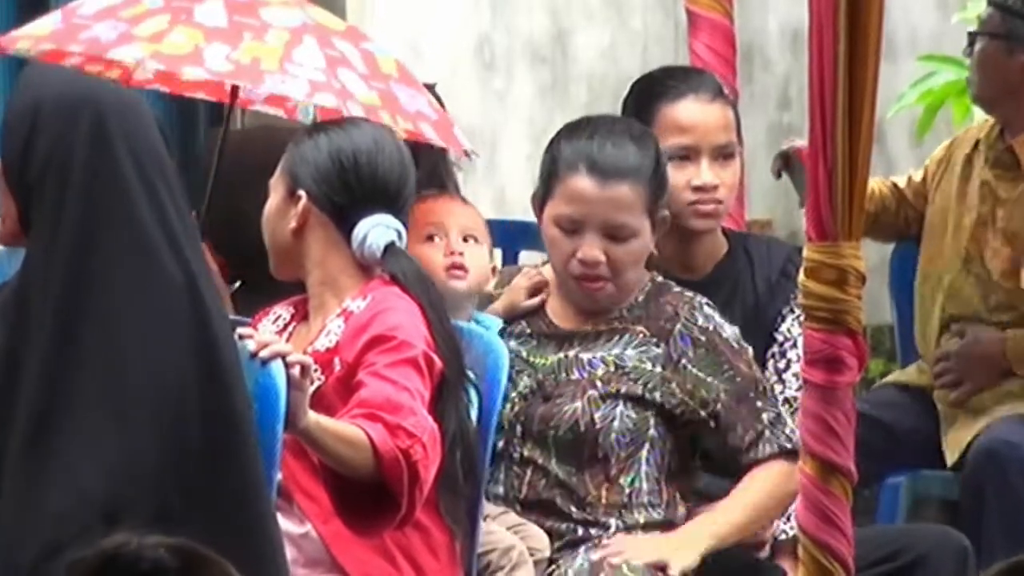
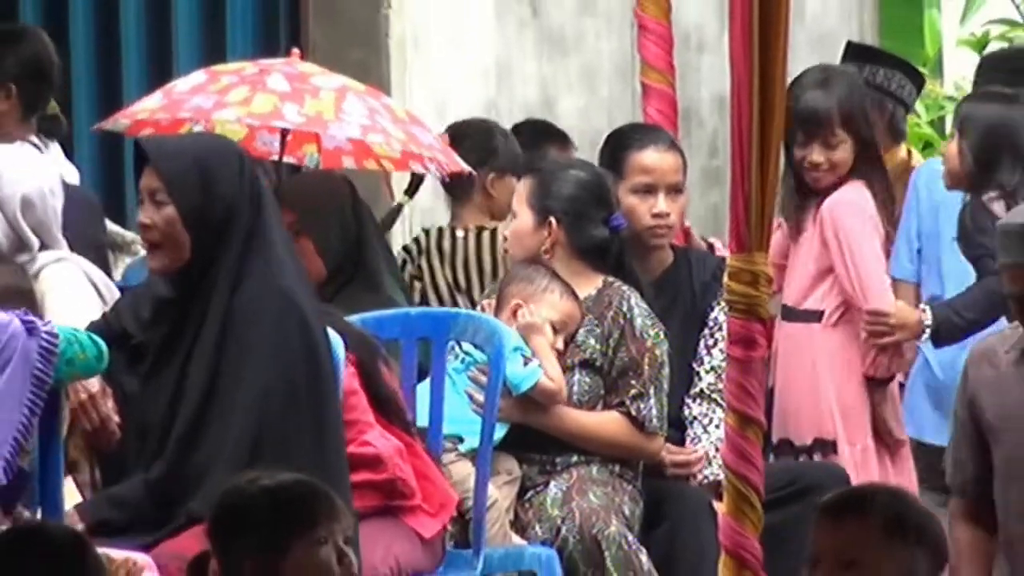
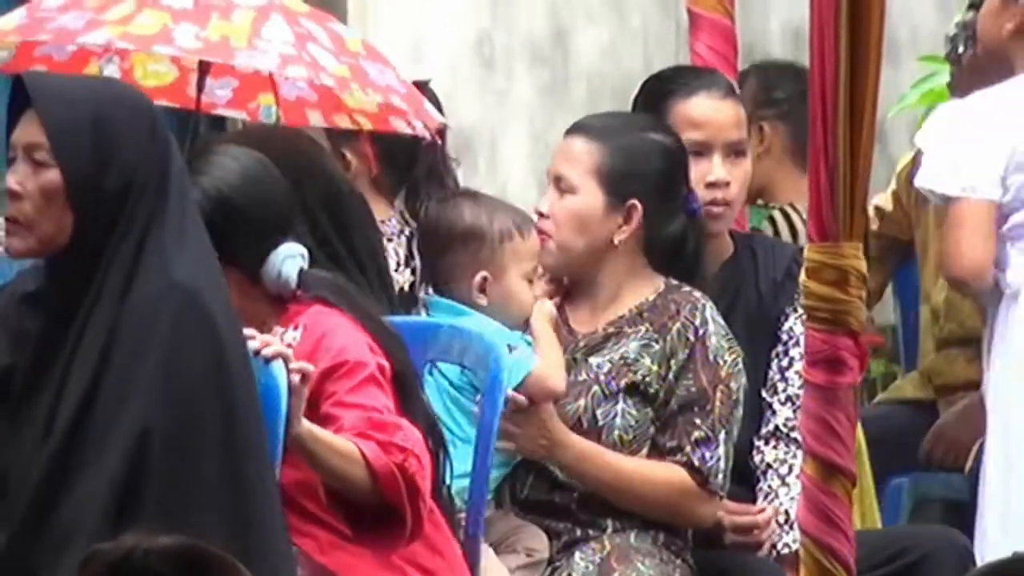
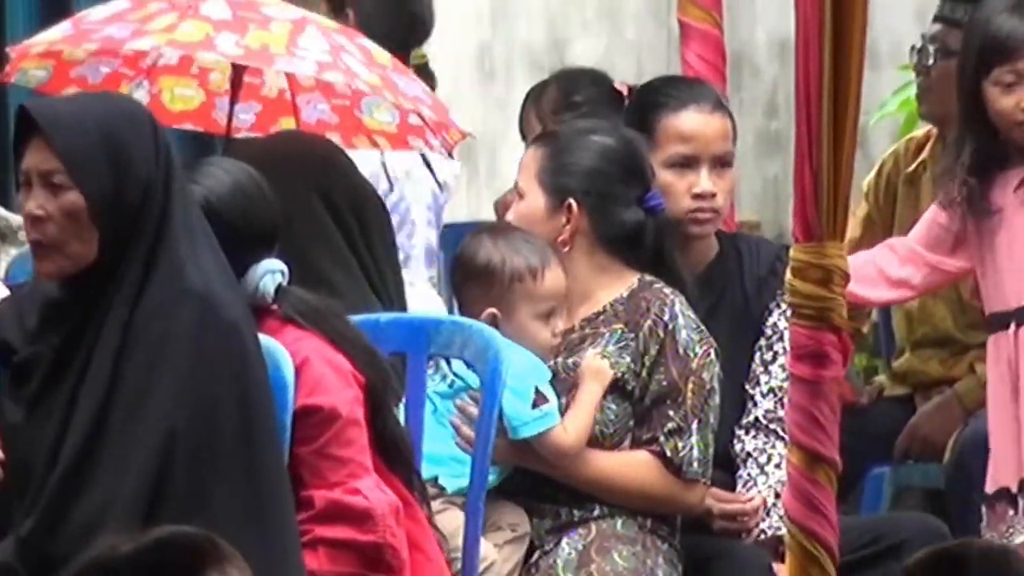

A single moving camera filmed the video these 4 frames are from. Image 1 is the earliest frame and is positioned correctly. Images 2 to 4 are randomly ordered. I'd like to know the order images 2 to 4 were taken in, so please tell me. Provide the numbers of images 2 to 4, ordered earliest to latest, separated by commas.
3, 4, 2
